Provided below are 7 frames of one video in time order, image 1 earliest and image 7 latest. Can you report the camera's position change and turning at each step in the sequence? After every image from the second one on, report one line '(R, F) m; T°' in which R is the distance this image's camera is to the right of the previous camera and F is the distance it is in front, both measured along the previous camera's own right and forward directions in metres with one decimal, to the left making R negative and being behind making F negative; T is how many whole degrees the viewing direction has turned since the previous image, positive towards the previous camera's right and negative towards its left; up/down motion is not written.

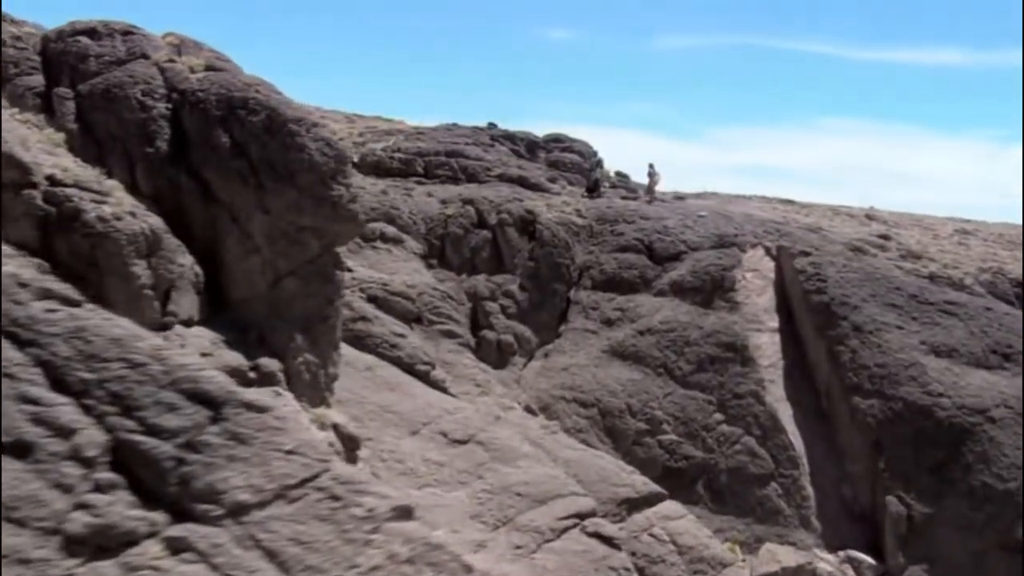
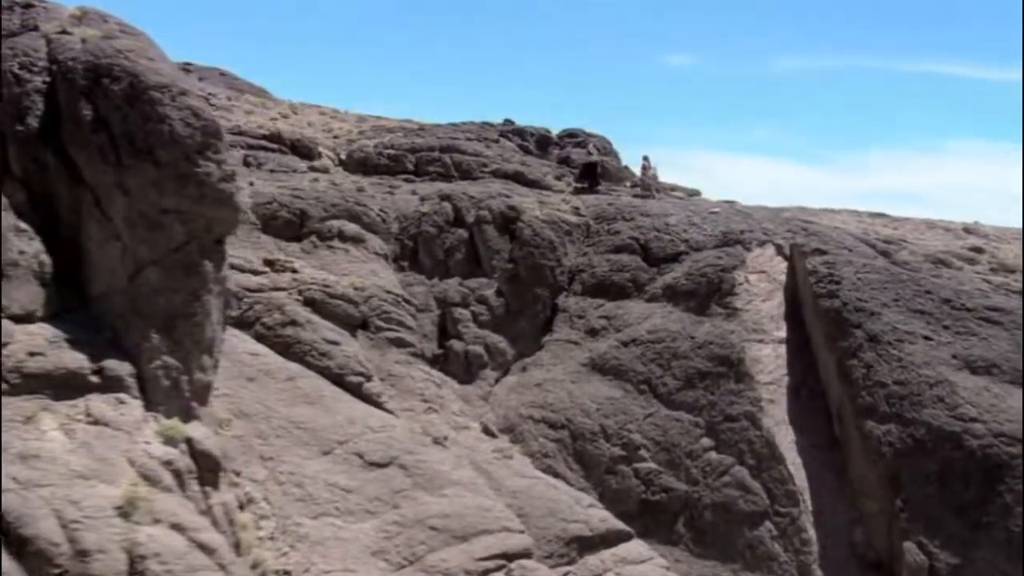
(+2.4, +2.3) m; -7°
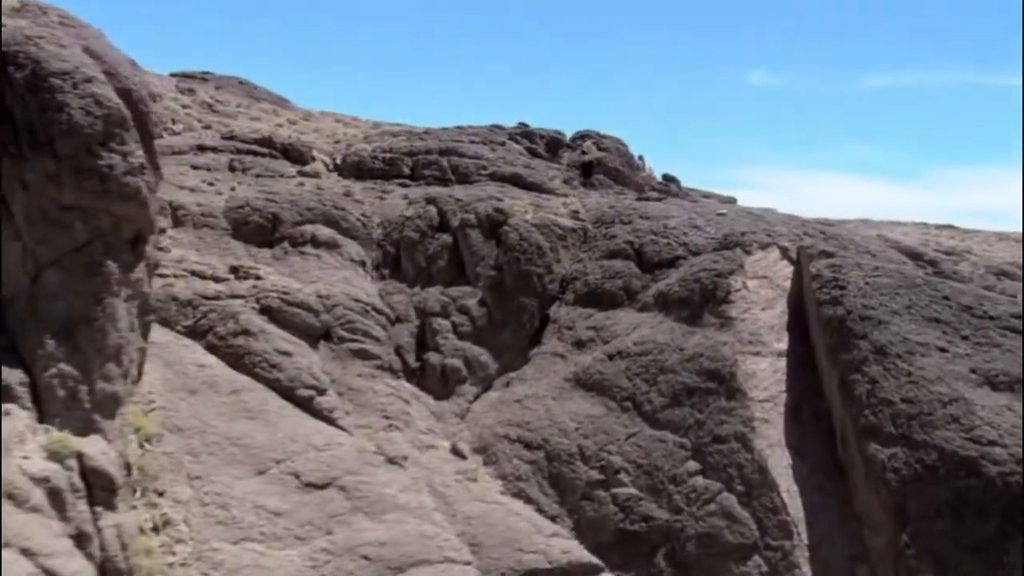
(+1.5, +1.3) m; -5°
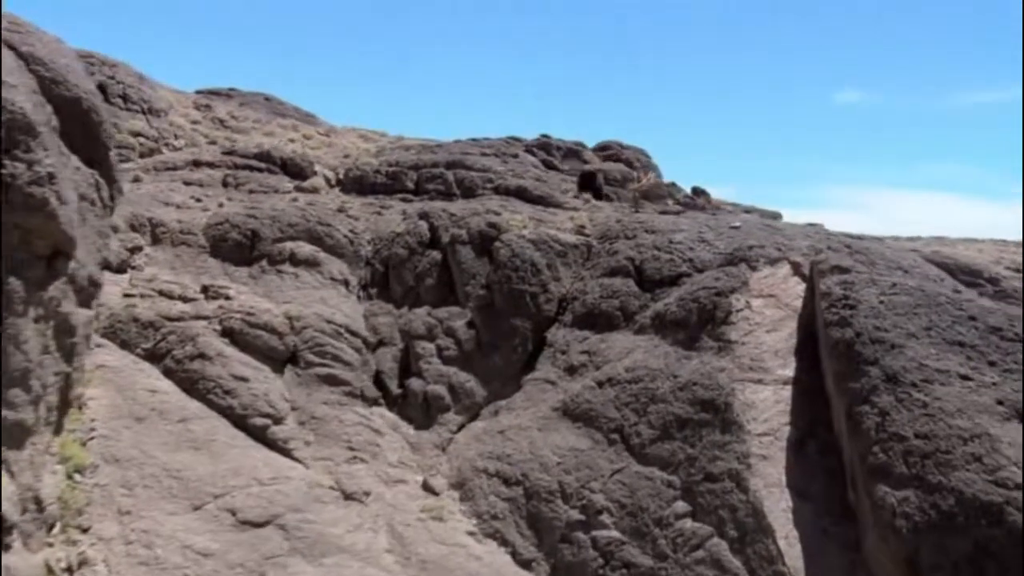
(+1.3, +1.2) m; -5°
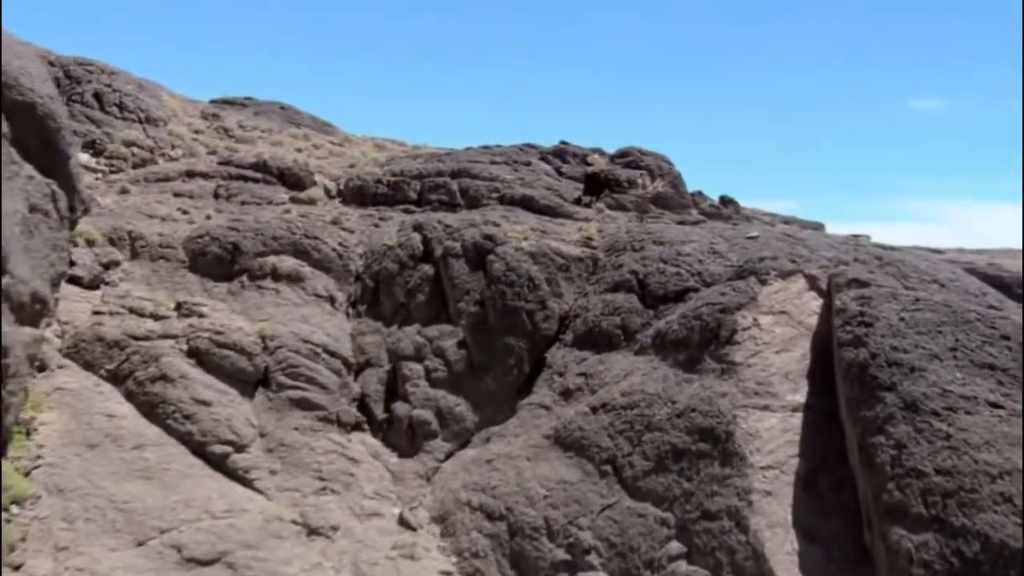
(+0.8, +1.0) m; -3°
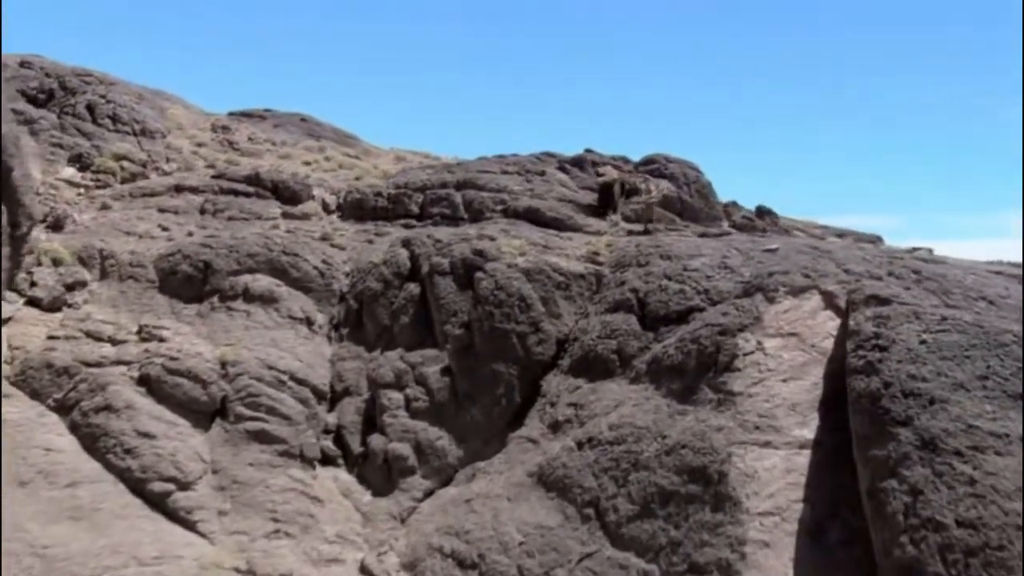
(+1.0, +1.2) m; -4°
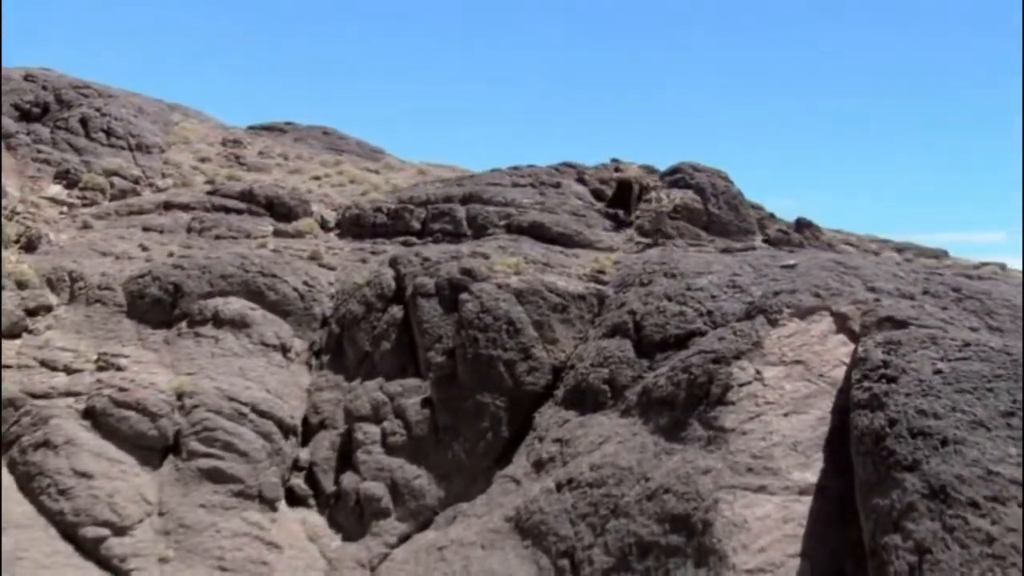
(+0.9, +1.1) m; -4°
